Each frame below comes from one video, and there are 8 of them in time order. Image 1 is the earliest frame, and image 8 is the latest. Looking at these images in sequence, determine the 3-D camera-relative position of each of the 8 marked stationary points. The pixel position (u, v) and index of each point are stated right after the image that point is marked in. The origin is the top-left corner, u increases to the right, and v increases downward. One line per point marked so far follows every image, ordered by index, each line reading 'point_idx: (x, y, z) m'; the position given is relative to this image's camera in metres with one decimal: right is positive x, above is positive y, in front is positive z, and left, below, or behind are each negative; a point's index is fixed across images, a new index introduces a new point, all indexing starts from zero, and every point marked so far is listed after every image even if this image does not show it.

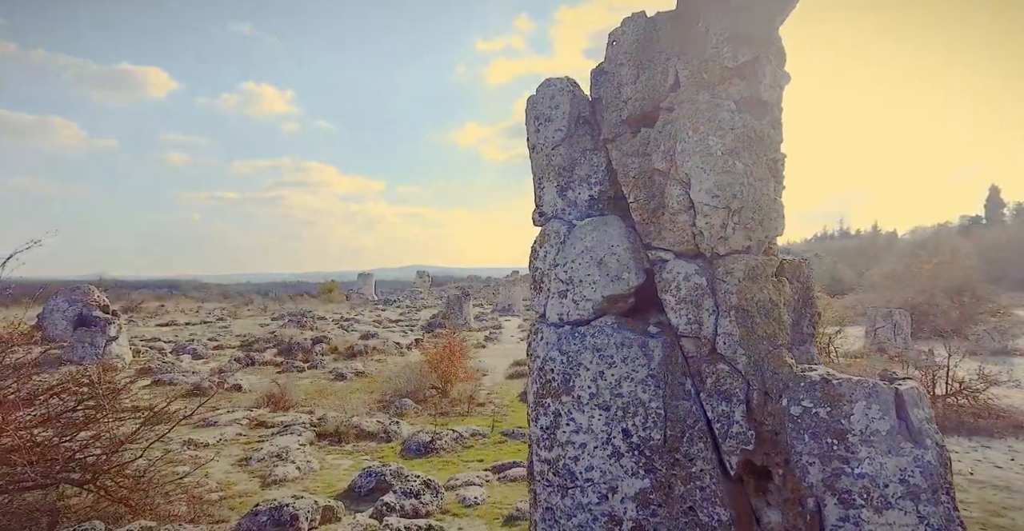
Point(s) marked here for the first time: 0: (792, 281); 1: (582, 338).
0: (+1.1, -0.1, +2.6) m
1: (+0.3, -0.3, +2.6) m
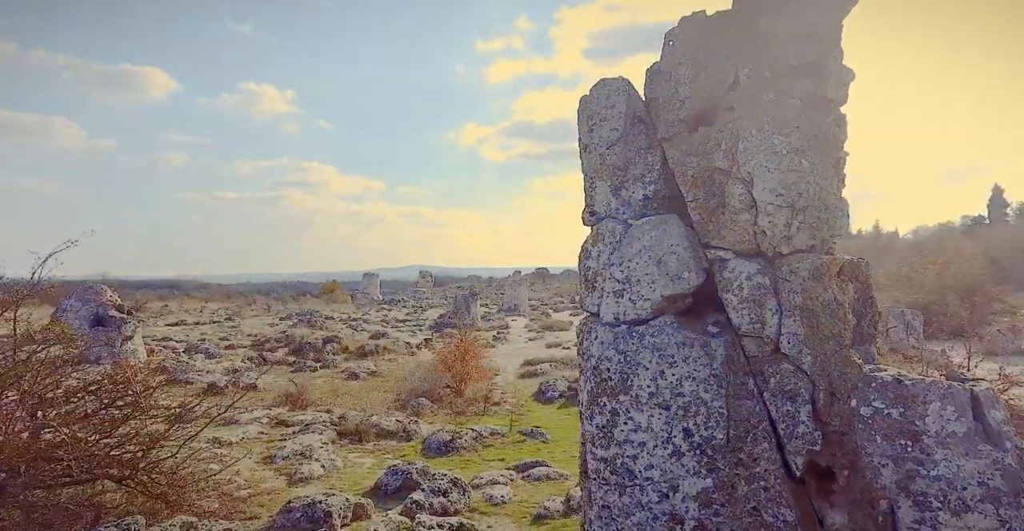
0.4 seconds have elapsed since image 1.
0: (+1.4, -0.1, +2.6) m
1: (+0.5, -0.3, +2.6) m
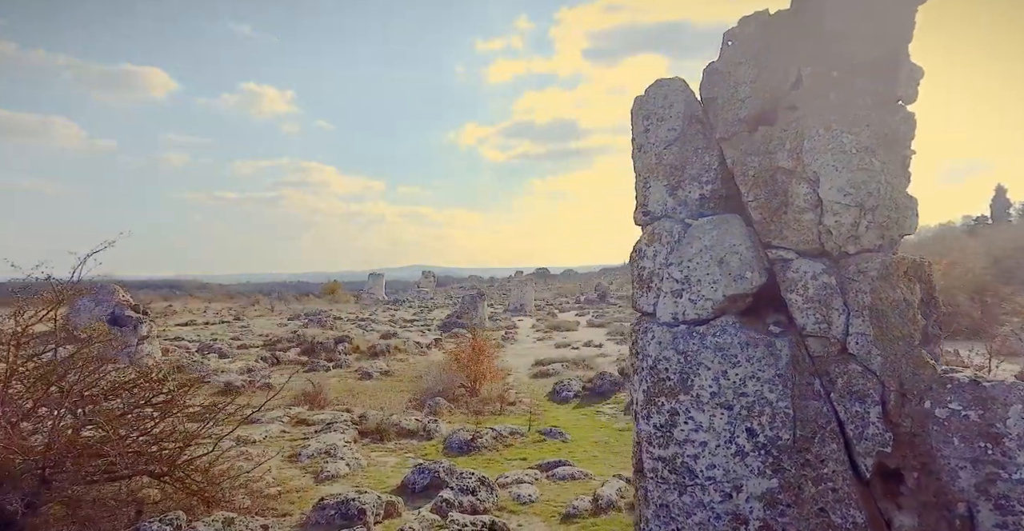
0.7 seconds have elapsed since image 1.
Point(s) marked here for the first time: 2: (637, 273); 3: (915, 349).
0: (+1.6, -0.1, +2.6) m
1: (+0.8, -0.3, +2.6) m
2: (+0.6, 0.0, +3.1) m
3: (+1.5, -0.3, +2.3) m
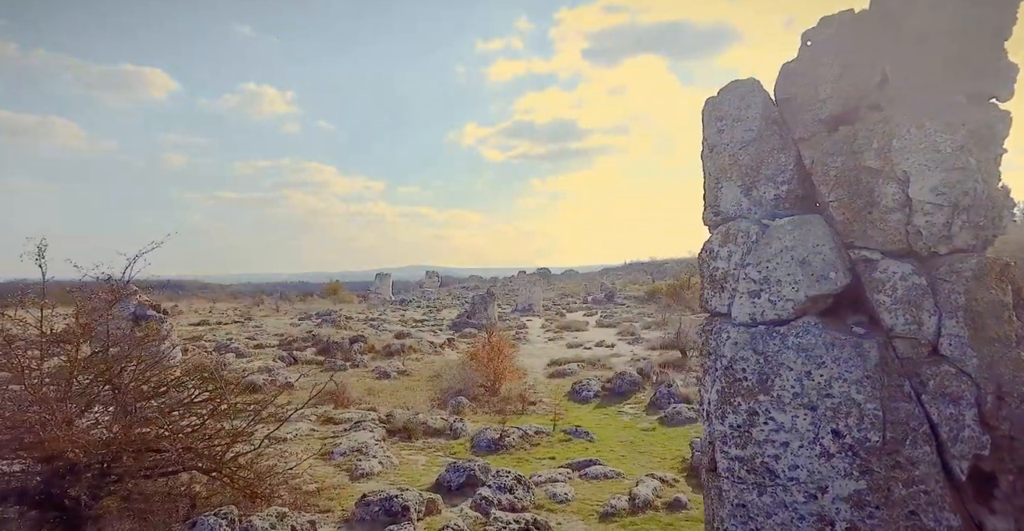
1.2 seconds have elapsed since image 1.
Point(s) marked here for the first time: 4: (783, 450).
0: (+1.9, -0.1, +2.5) m
1: (+1.1, -0.3, +2.6) m
2: (+0.9, 0.0, +3.1) m
3: (+1.8, -0.3, +2.3) m
4: (+1.1, -0.7, +2.6) m
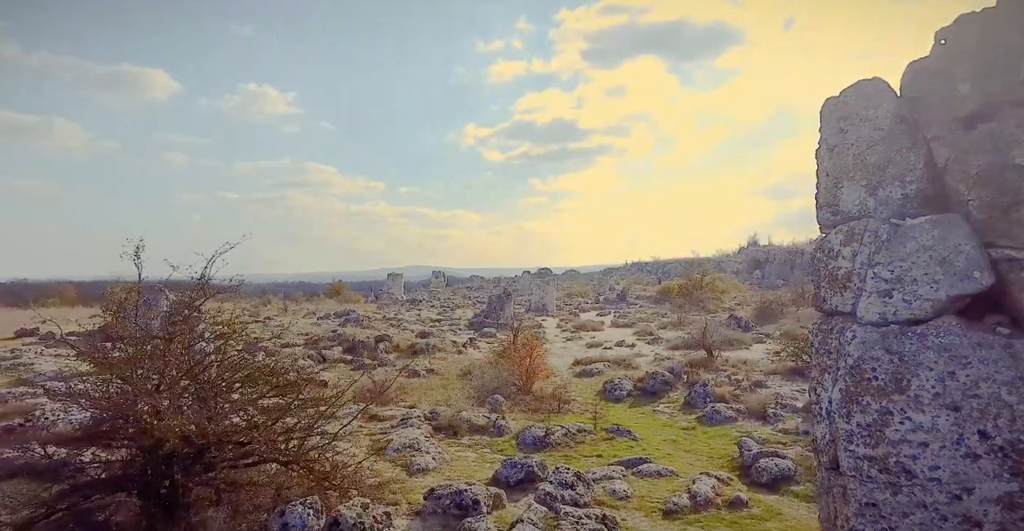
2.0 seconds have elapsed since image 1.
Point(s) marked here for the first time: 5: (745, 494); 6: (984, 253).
0: (+2.5, -0.1, +2.5) m
1: (+1.7, -0.3, +2.6) m
2: (+1.5, 0.0, +3.1) m
3: (+2.3, -0.3, +2.2) m
4: (+1.6, -0.7, +2.6) m
5: (+3.9, -4.0, +11.2) m
6: (+1.9, +0.1, +2.5) m
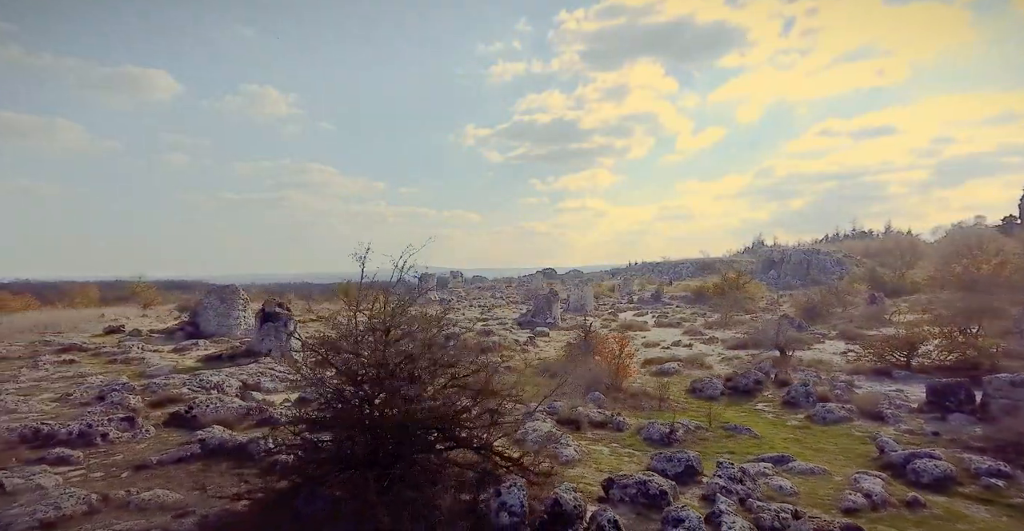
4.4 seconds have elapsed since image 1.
0: (+4.0, 0.0, +2.2) m
1: (+3.2, -0.3, +2.5) m
2: (+3.2, 0.0, +2.9) m
3: (+3.8, -0.3, +2.0) m
4: (+3.2, -0.7, +2.4) m
5: (+6.8, -3.8, +10.7) m
6: (+3.4, +0.1, +2.4) m
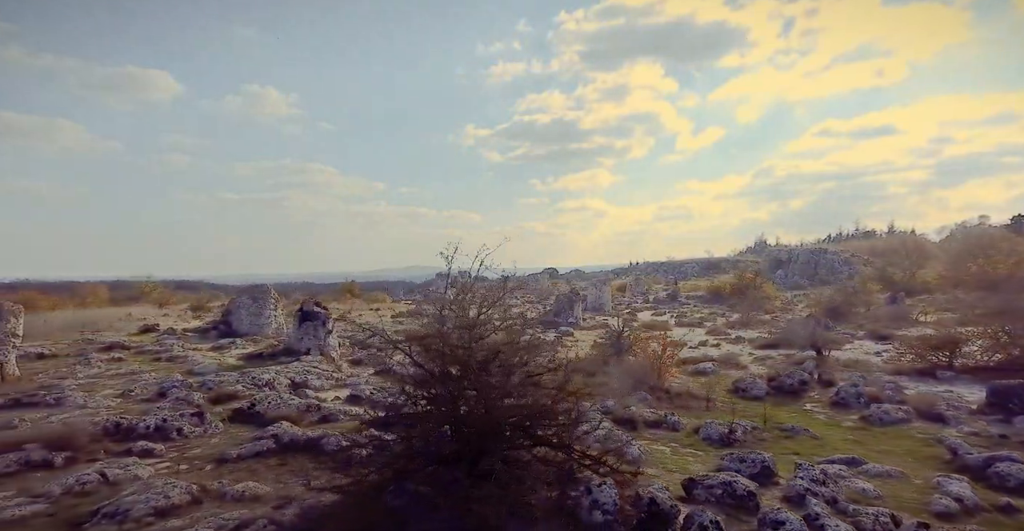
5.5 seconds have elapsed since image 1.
0: (+4.7, +0.1, +1.9) m
1: (+3.9, -0.2, +2.2) m
2: (+3.9, +0.1, +2.7) m
3: (+4.5, -0.2, +1.7) m
4: (+3.9, -0.7, +2.2) m
5: (+8.0, -3.7, +10.2) m
6: (+4.1, +0.1, +2.1) m
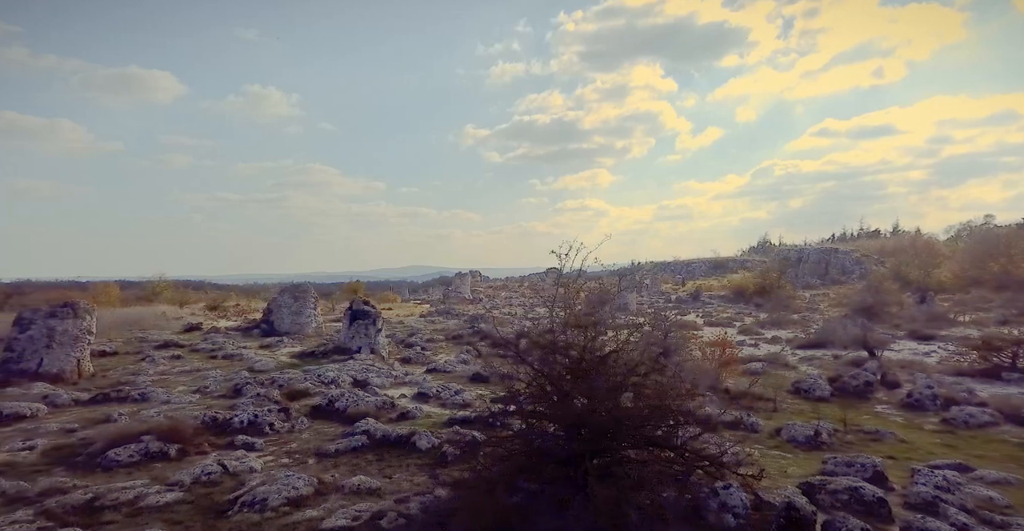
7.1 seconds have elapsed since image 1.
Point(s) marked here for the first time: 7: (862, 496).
0: (+5.5, +0.1, +1.3) m
1: (+4.8, -0.1, +1.7) m
2: (+4.8, +0.2, +2.2) m
3: (+5.3, -0.1, +1.2) m
4: (+4.8, -0.6, +1.7) m
5: (+9.6, -3.6, +9.3) m
6: (+4.9, +0.2, +1.6) m
7: (+4.4, -2.9, +8.0) m
